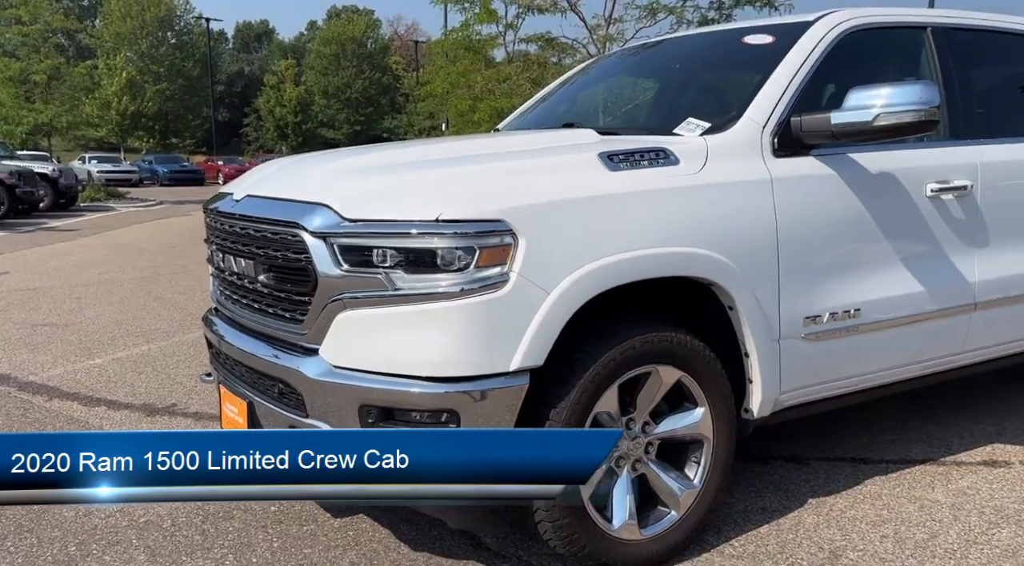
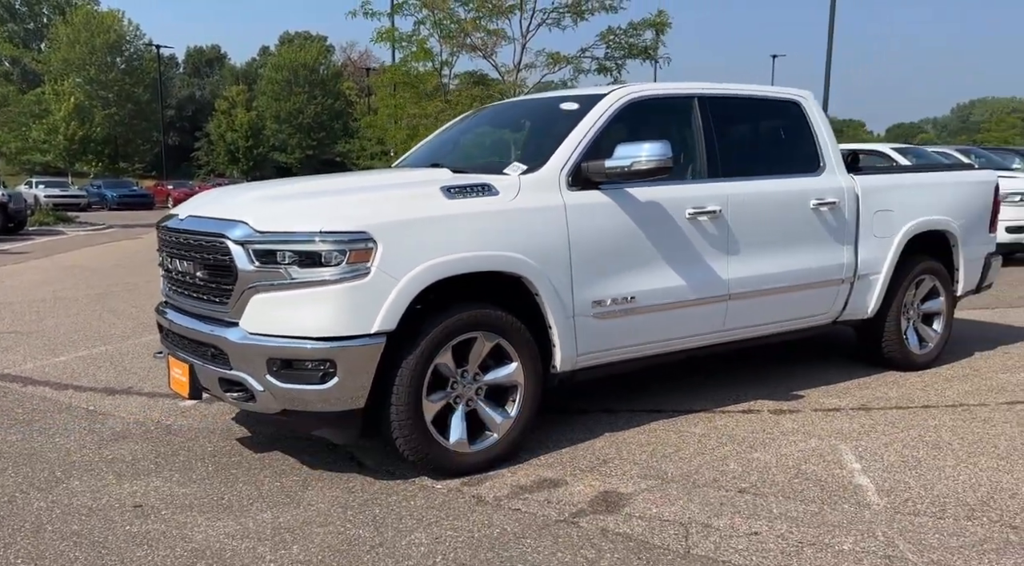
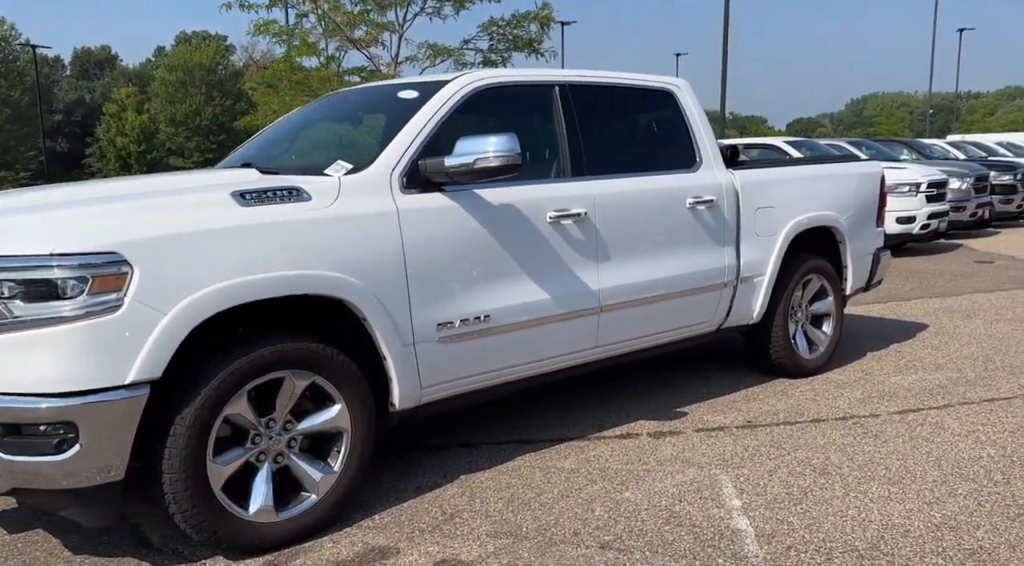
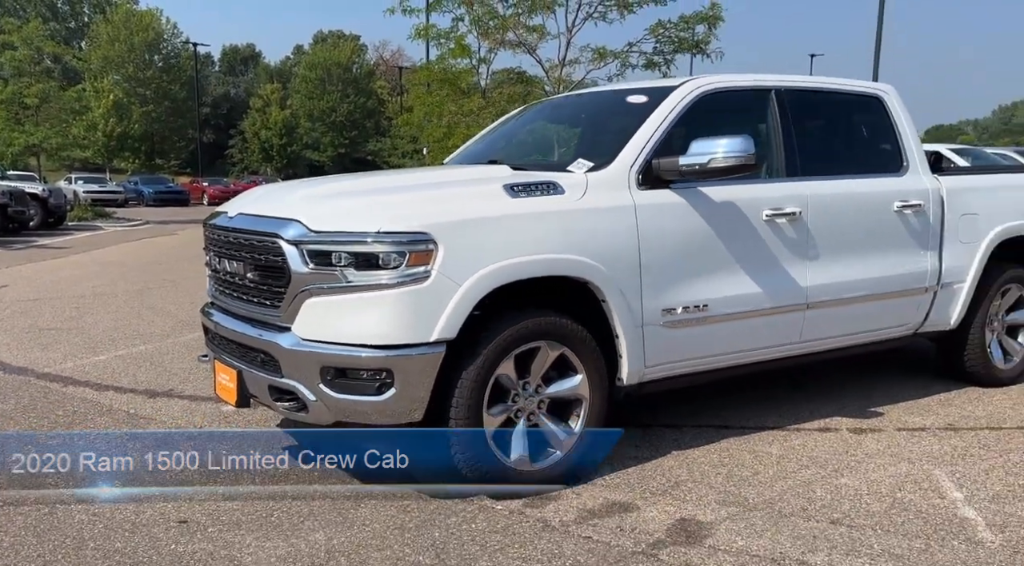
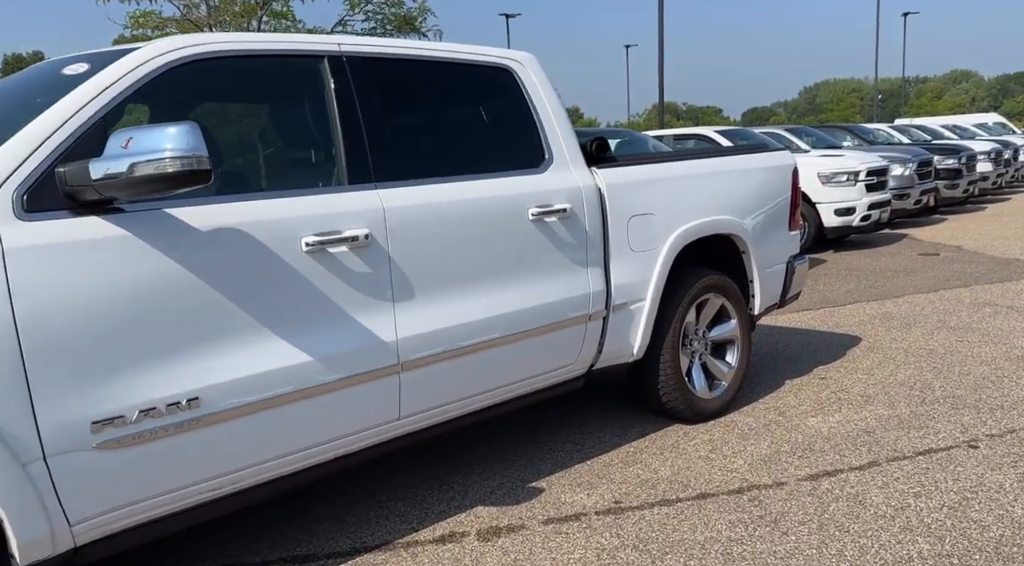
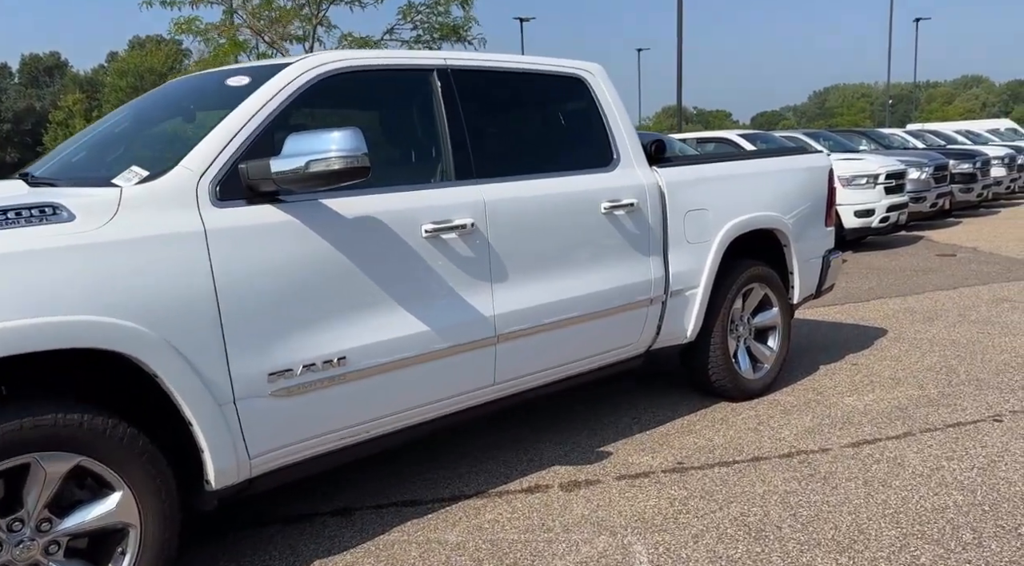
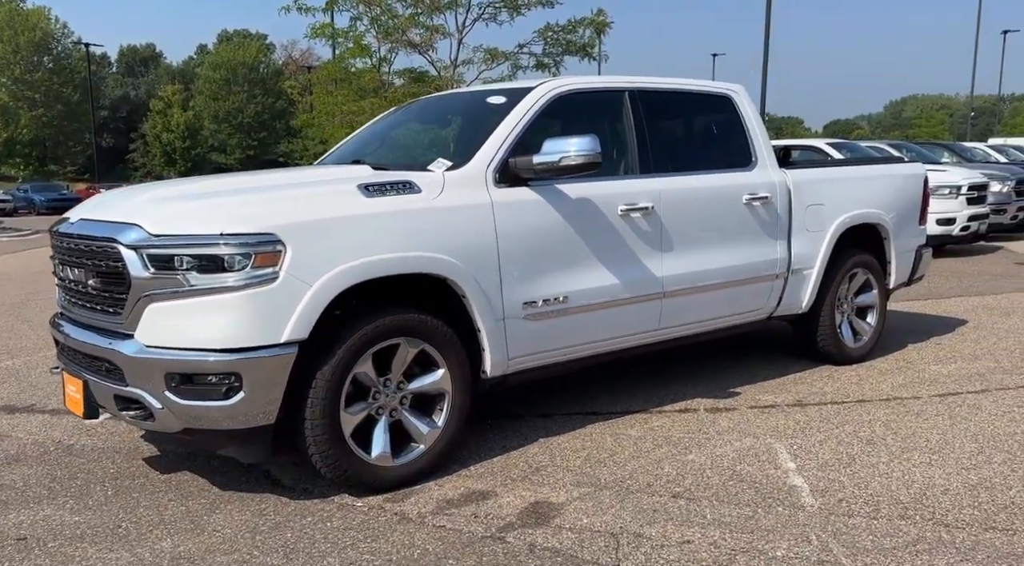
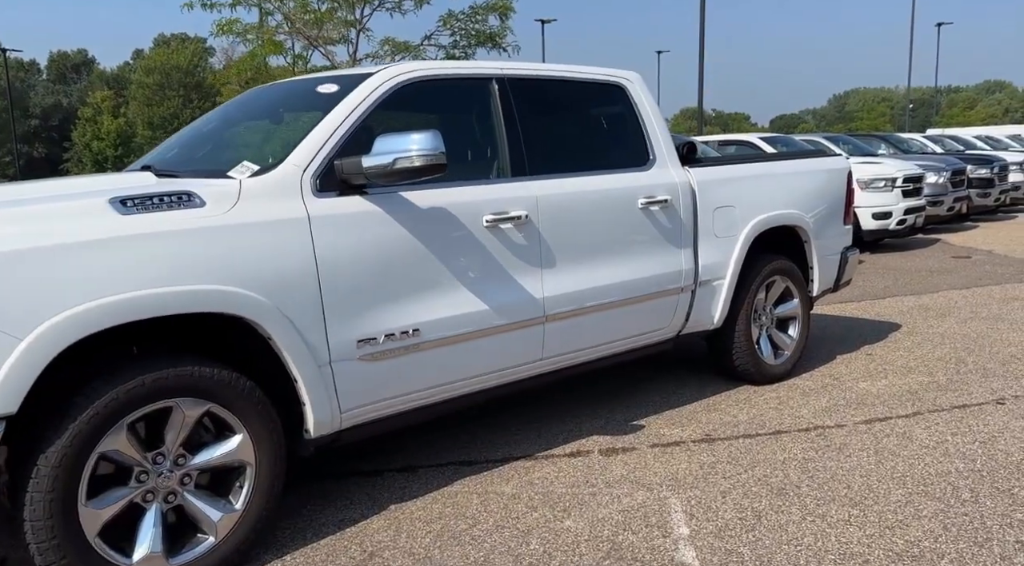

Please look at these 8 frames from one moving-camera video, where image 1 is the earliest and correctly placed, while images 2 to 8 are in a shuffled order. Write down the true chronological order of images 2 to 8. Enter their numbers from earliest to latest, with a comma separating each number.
4, 2, 7, 3, 8, 6, 5
